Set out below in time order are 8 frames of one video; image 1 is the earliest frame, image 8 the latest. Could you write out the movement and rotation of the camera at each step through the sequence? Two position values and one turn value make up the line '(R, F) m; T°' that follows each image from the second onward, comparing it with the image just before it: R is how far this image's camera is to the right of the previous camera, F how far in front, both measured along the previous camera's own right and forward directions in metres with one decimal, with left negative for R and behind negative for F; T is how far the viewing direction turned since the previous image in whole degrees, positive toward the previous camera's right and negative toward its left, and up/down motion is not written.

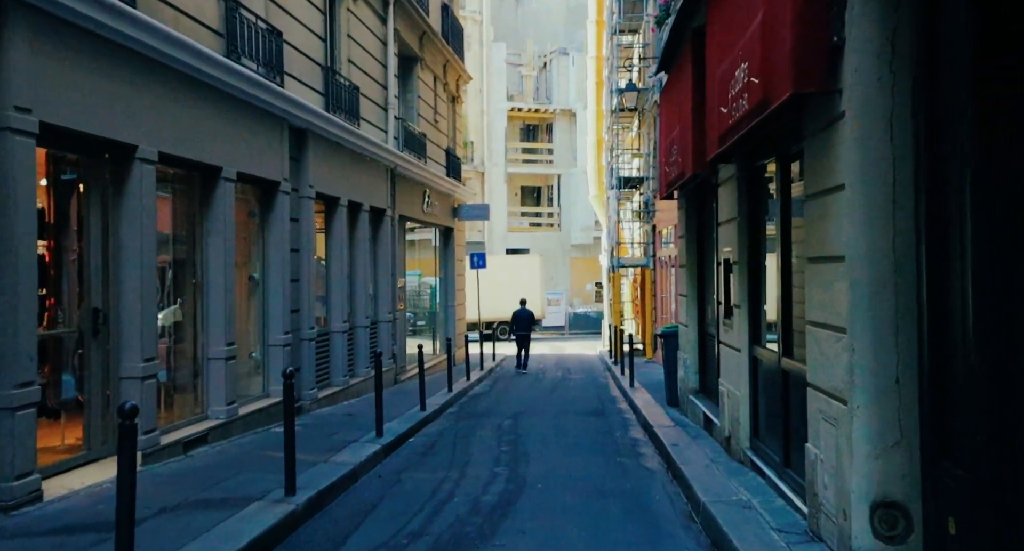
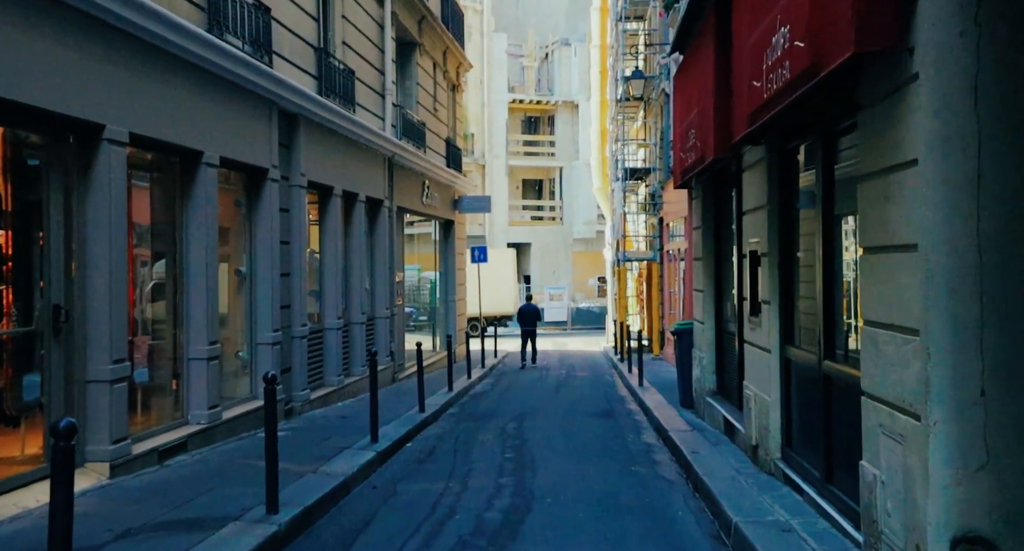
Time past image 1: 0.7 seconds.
(-0.1, +0.8) m; 0°
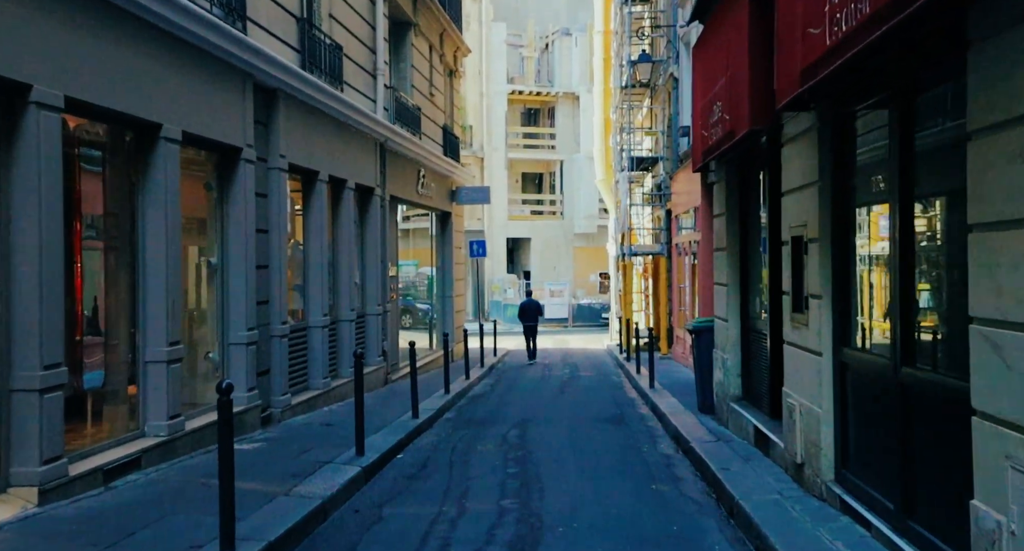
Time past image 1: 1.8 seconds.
(0.0, +1.2) m; 0°
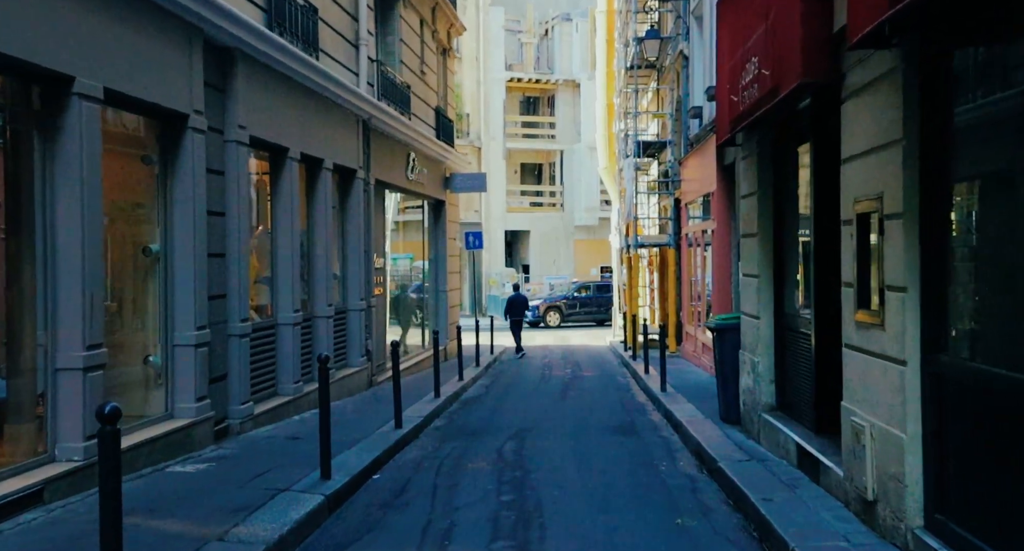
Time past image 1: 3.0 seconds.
(0.0, +1.5) m; 0°
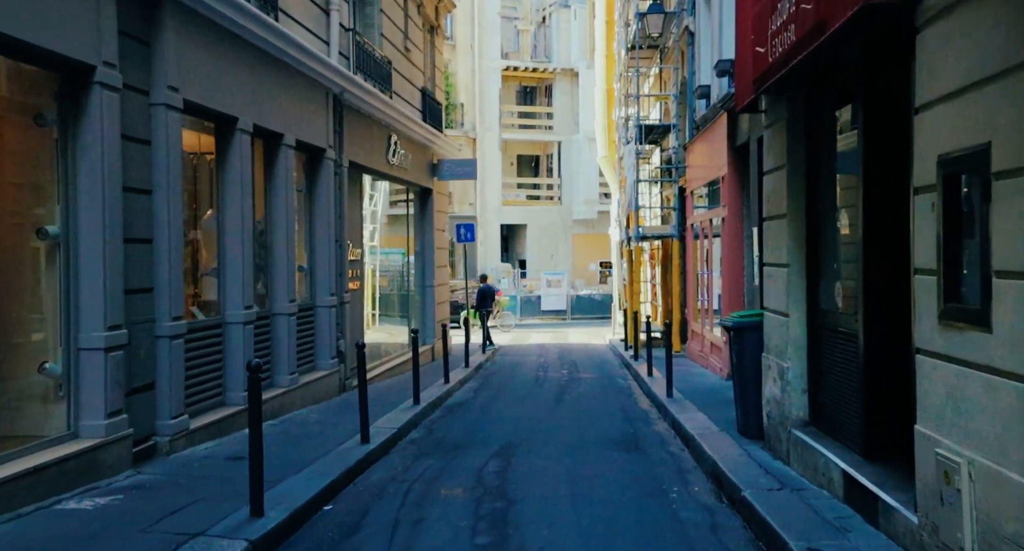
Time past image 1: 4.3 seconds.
(+0.1, +1.5) m; 0°
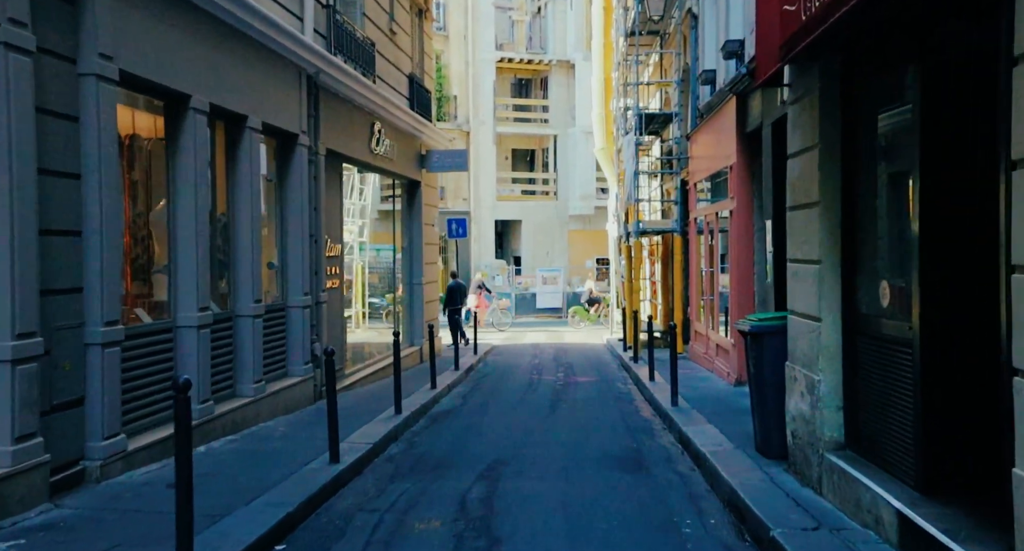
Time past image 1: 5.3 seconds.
(+0.1, +1.1) m; 0°
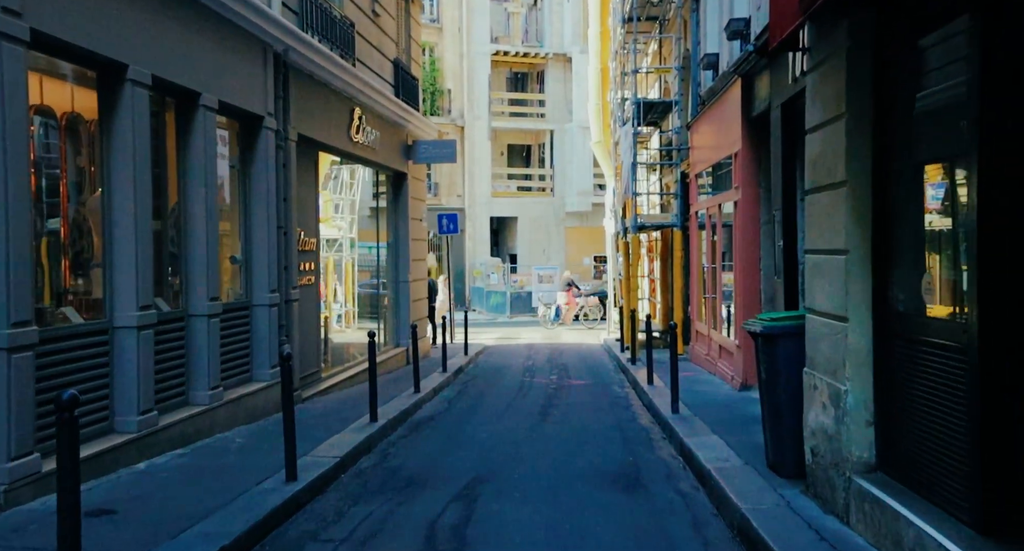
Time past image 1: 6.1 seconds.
(+0.1, +1.0) m; 0°
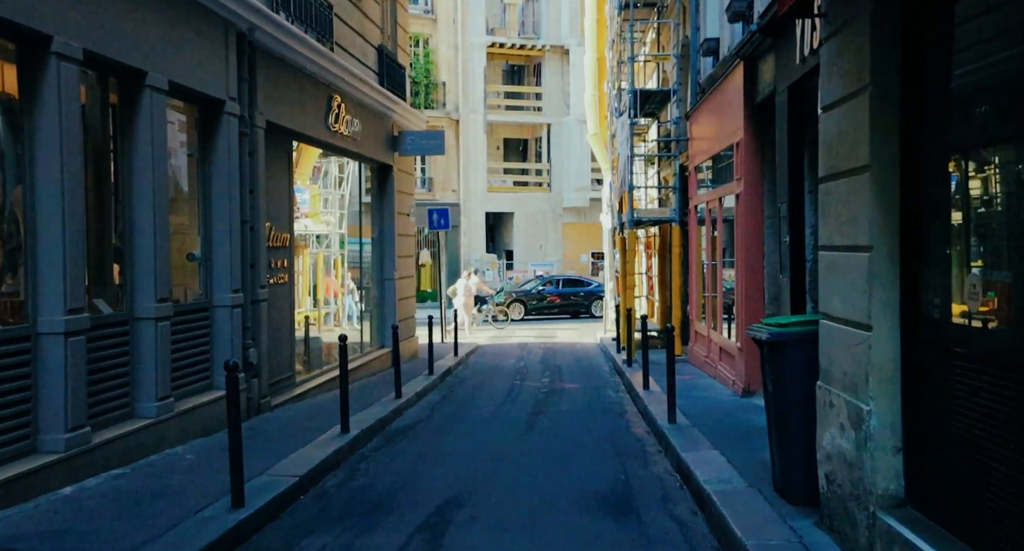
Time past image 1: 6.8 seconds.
(+0.2, +0.9) m; 0°
